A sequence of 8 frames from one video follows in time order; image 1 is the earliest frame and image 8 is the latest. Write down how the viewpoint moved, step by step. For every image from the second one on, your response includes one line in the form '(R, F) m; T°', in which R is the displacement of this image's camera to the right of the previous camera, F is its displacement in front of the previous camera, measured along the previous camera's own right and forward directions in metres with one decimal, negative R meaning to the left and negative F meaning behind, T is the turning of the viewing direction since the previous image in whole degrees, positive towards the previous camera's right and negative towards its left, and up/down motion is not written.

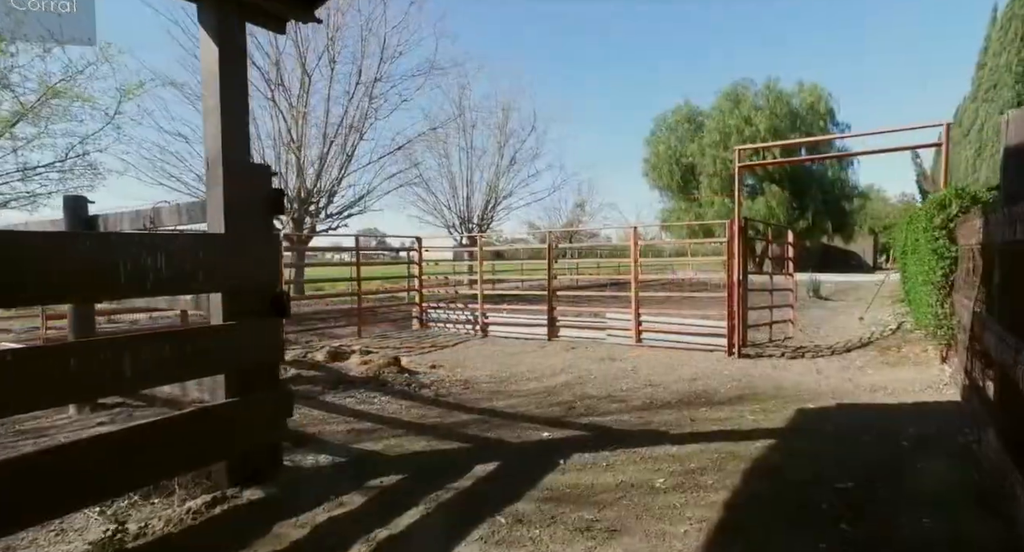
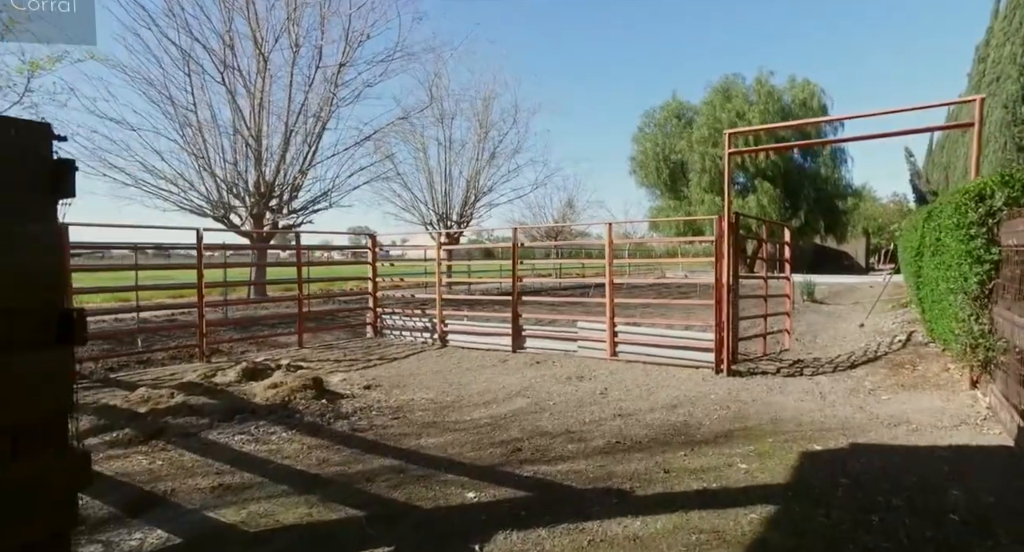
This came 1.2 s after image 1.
(+0.4, +1.1) m; +1°
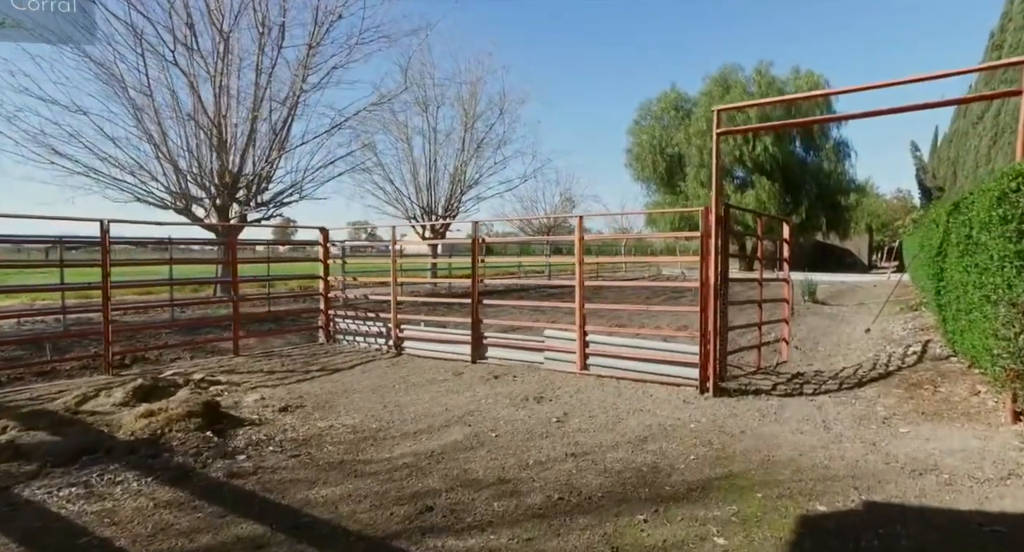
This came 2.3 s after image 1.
(+0.5, +1.0) m; 0°
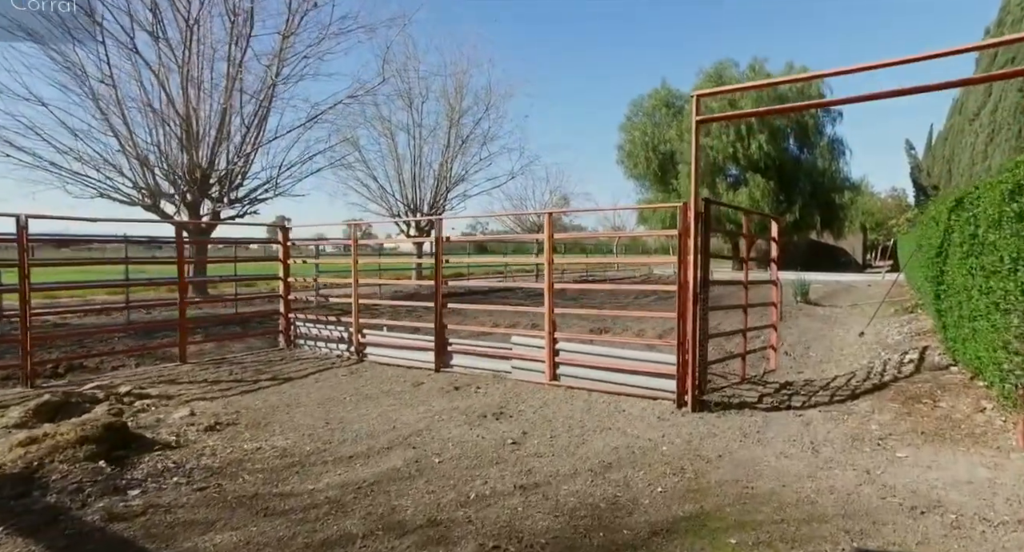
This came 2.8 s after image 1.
(+0.3, +0.5) m; 0°
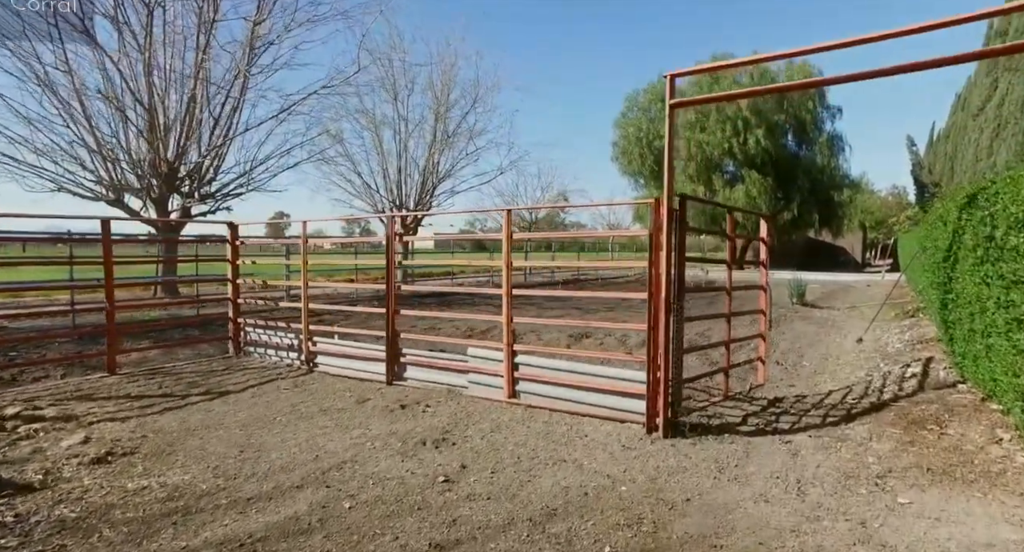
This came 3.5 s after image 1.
(+0.4, +0.6) m; 0°
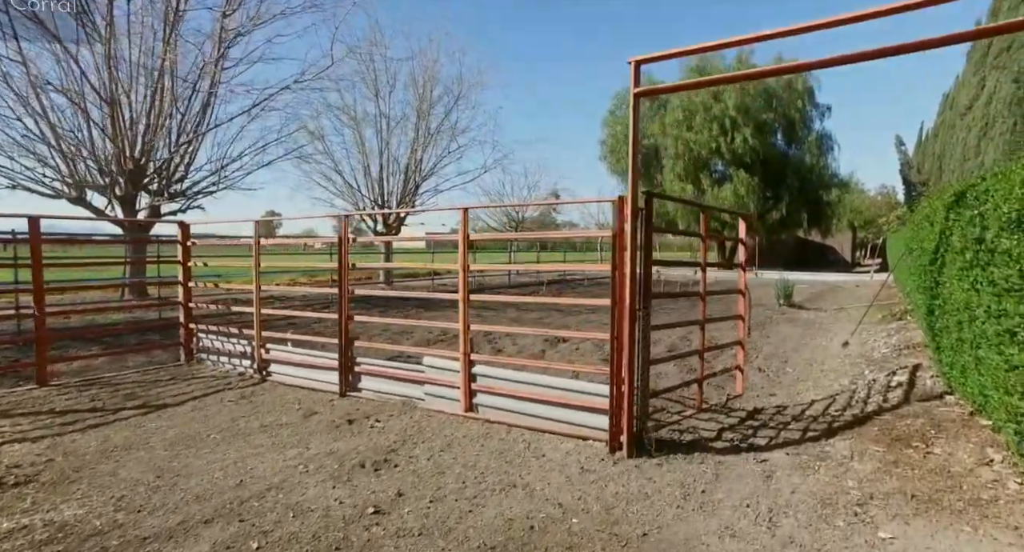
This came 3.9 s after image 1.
(+0.3, +0.4) m; +1°
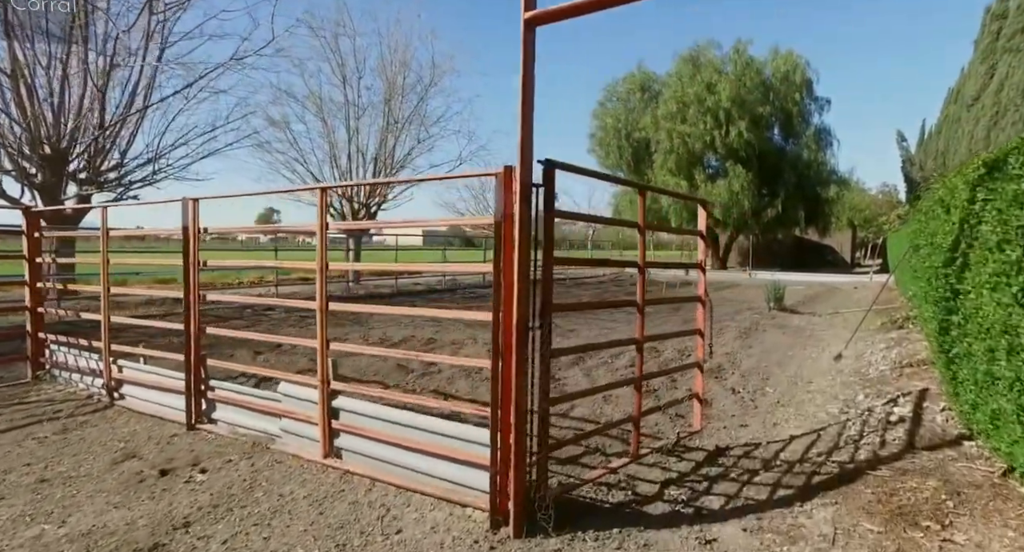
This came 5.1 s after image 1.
(+0.7, +1.2) m; 0°
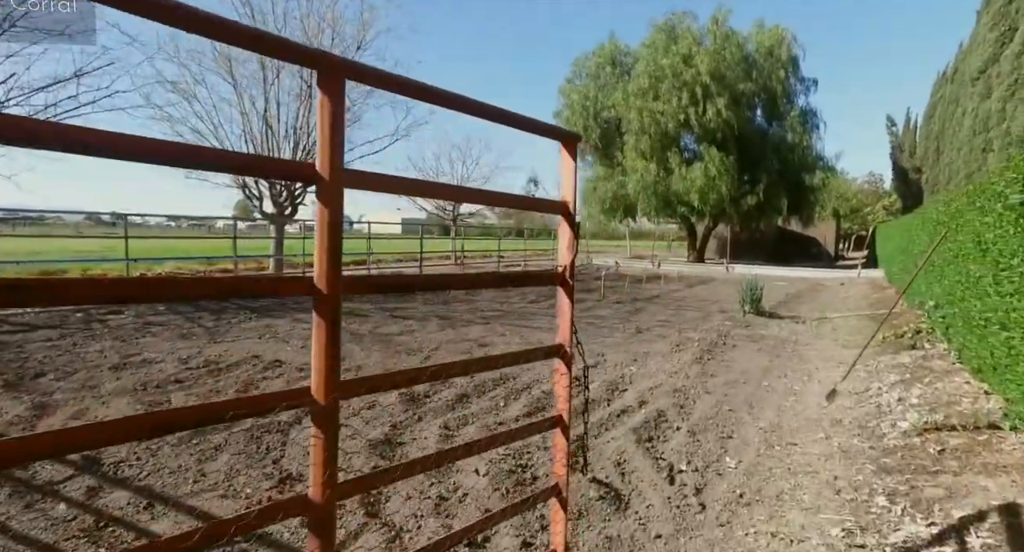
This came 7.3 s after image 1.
(+1.1, +2.4) m; +1°
